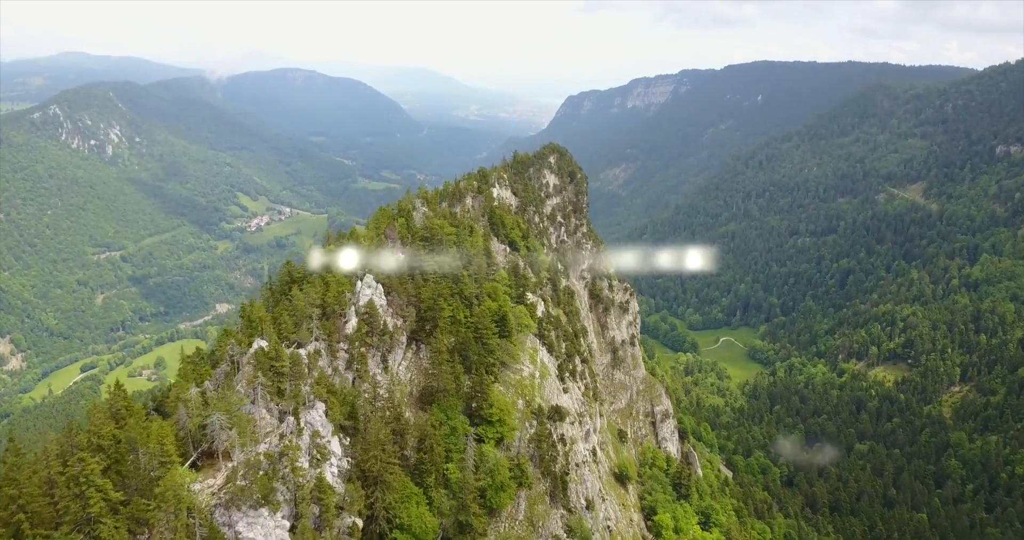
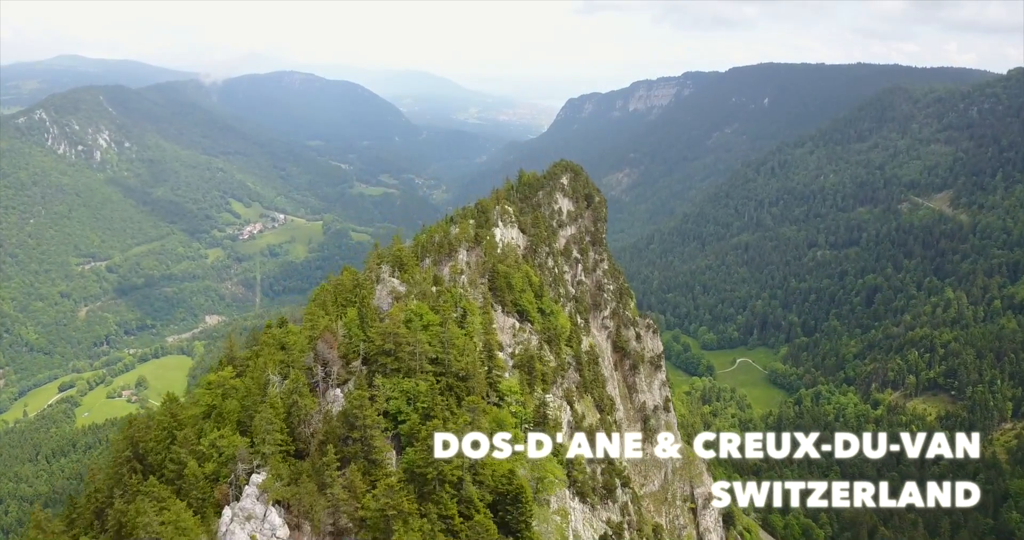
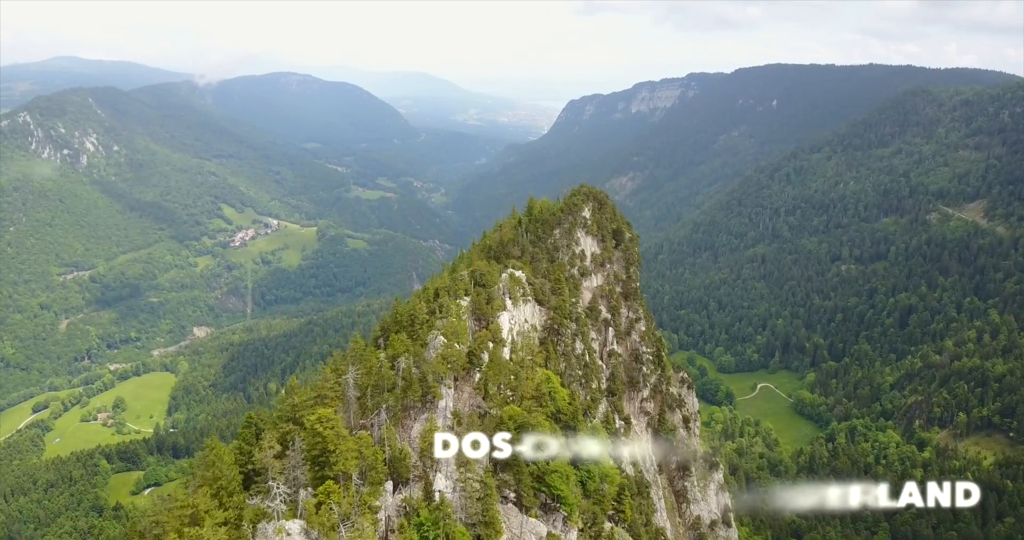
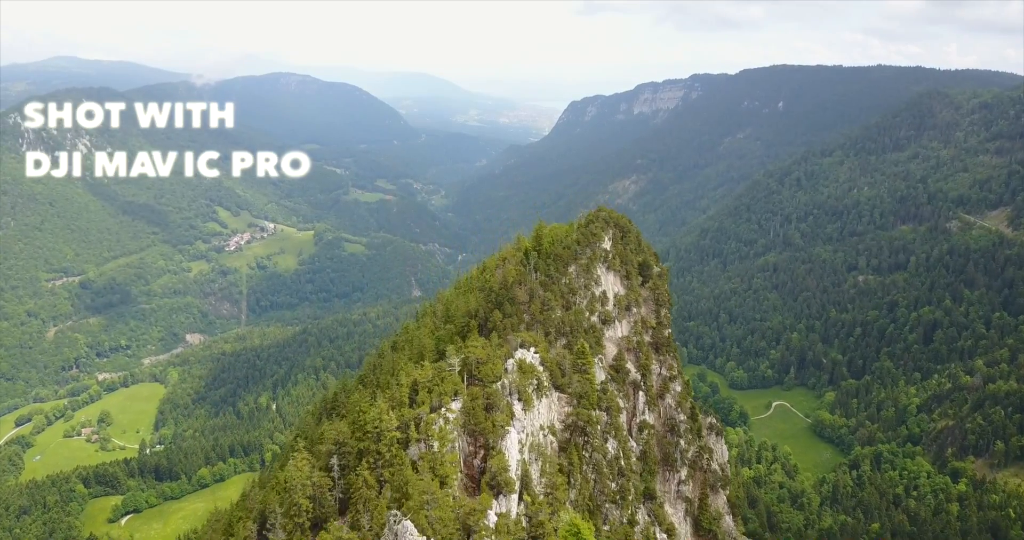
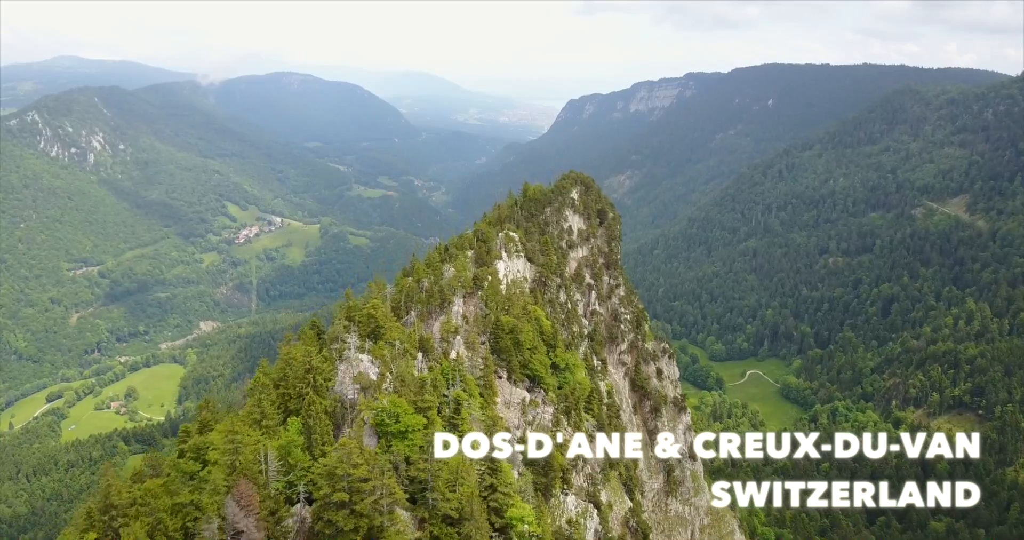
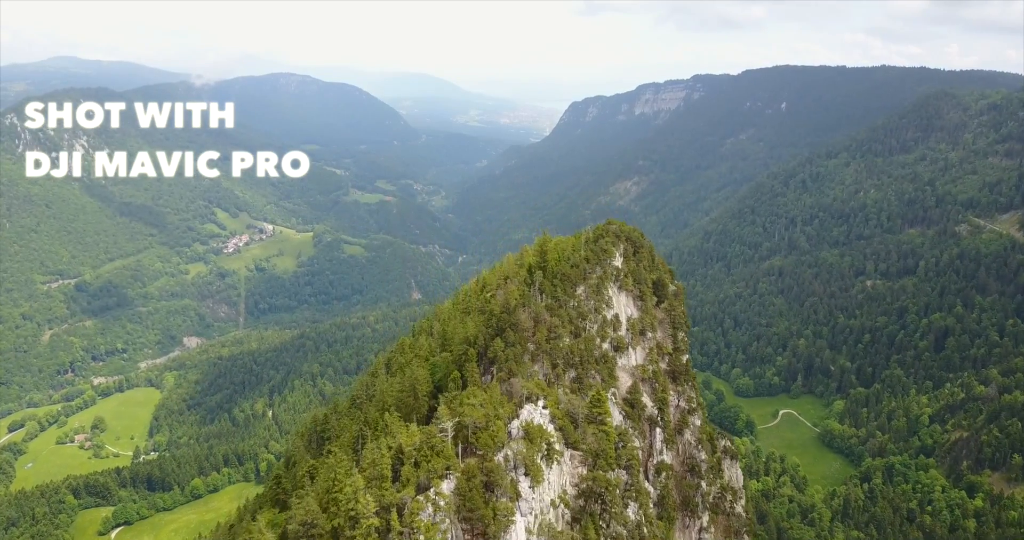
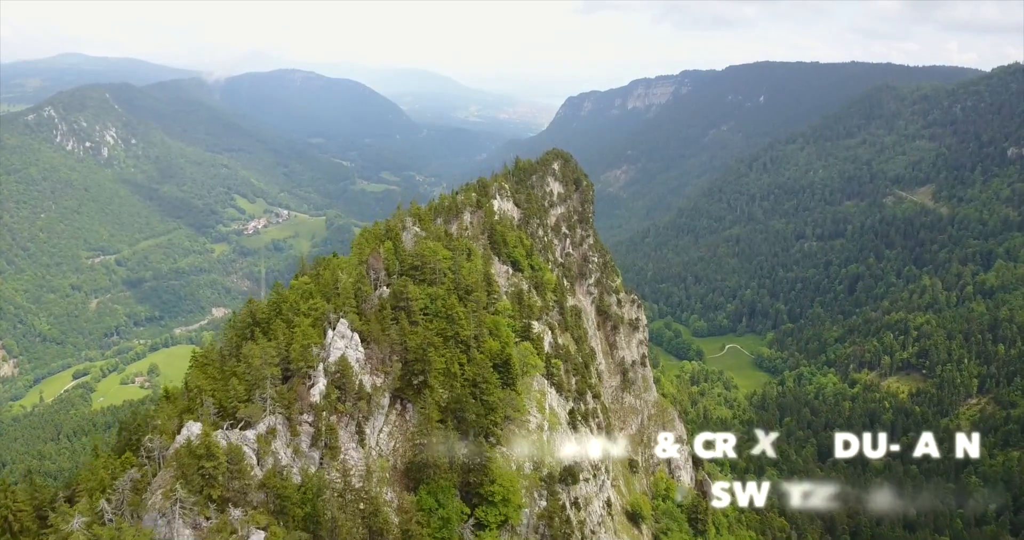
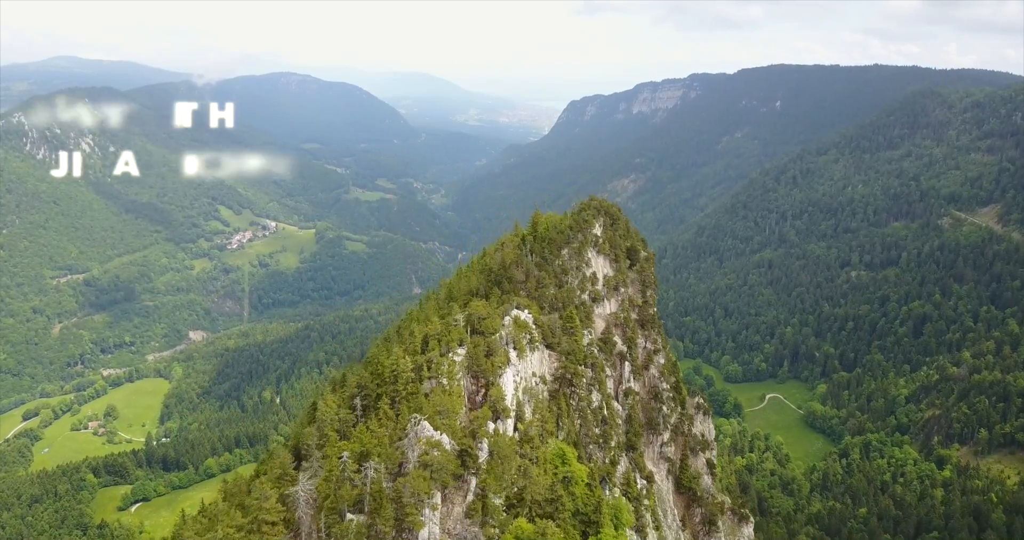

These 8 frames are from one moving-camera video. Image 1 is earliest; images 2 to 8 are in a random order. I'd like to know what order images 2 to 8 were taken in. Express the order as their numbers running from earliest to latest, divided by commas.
7, 2, 5, 3, 8, 4, 6
